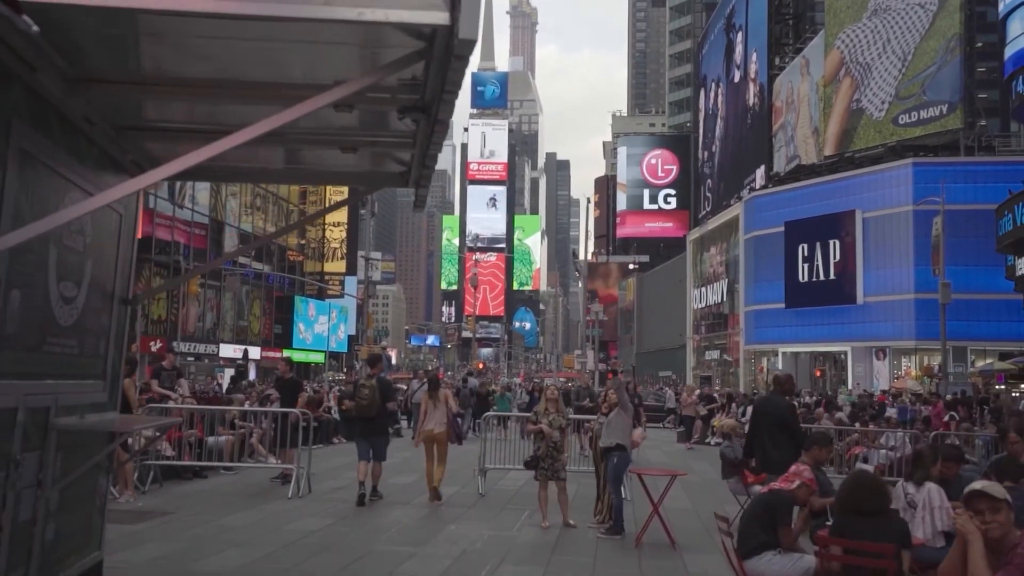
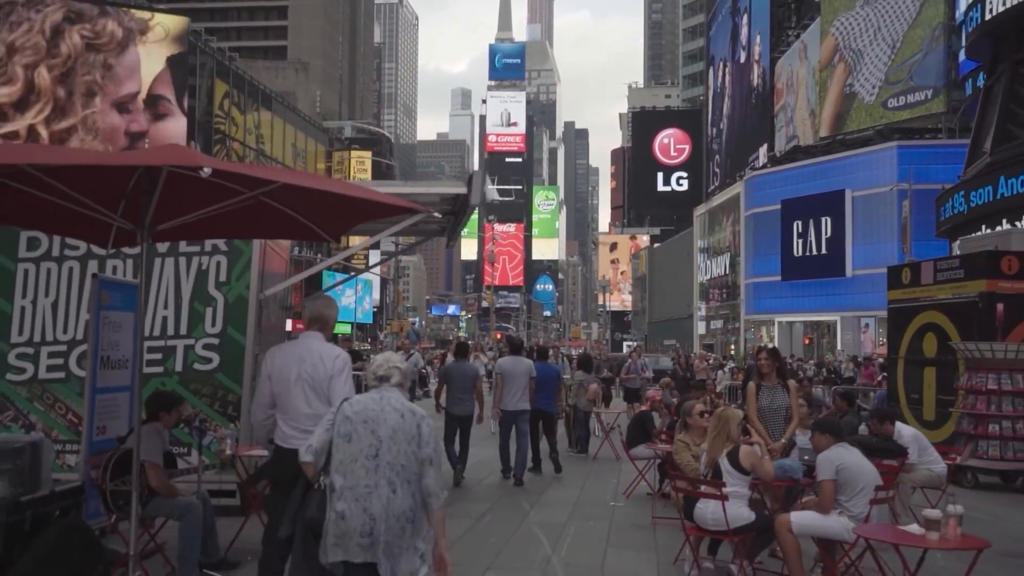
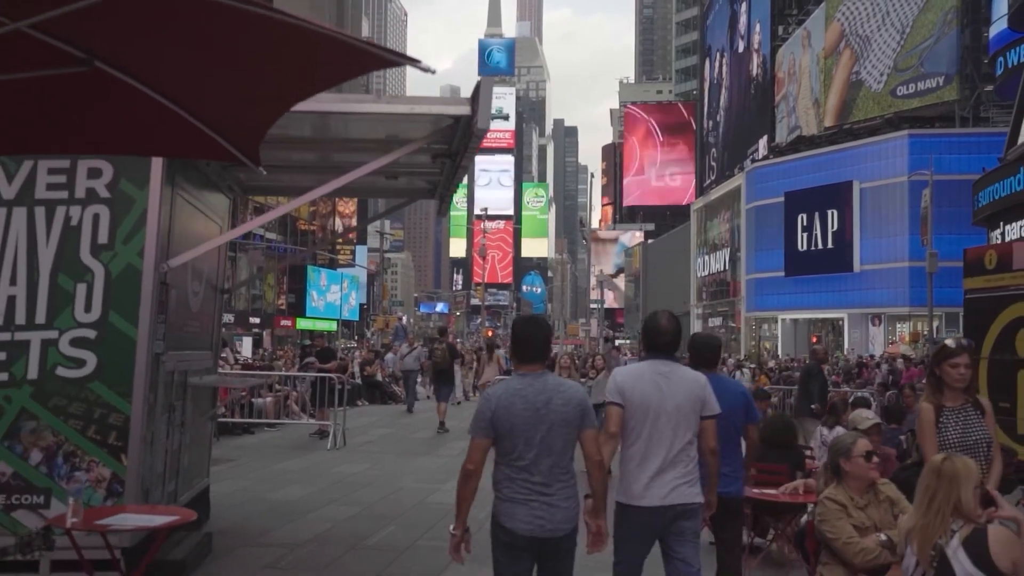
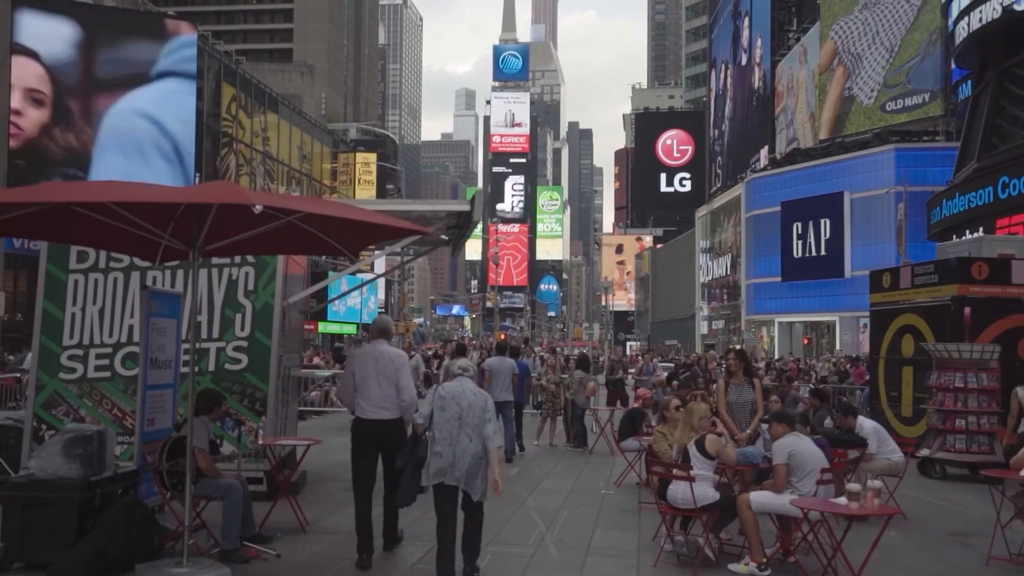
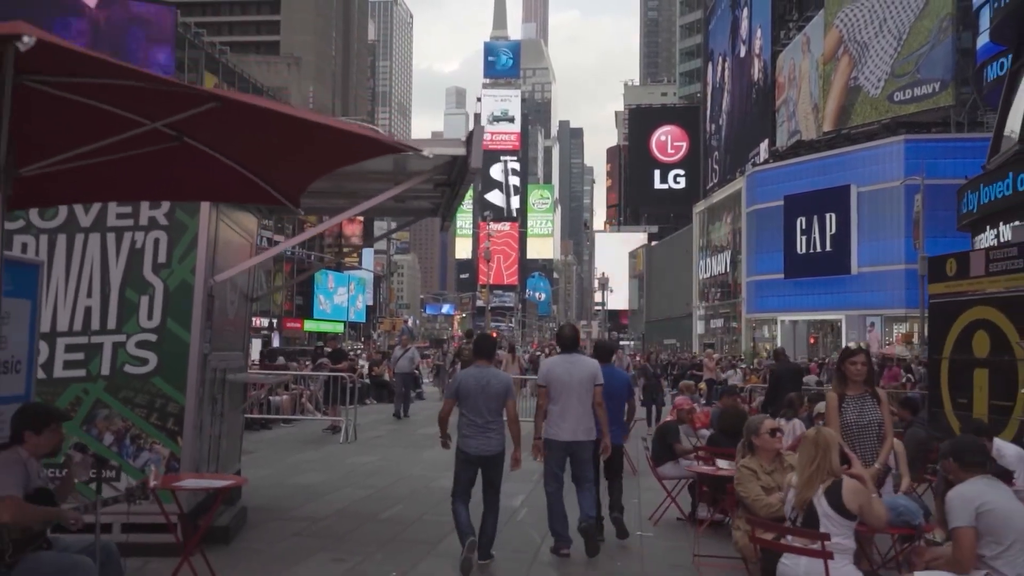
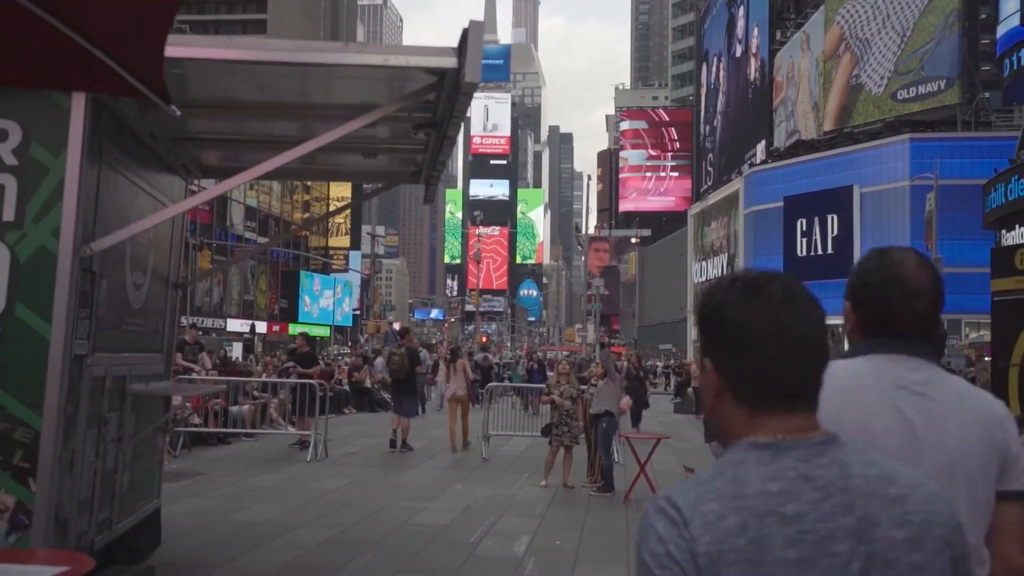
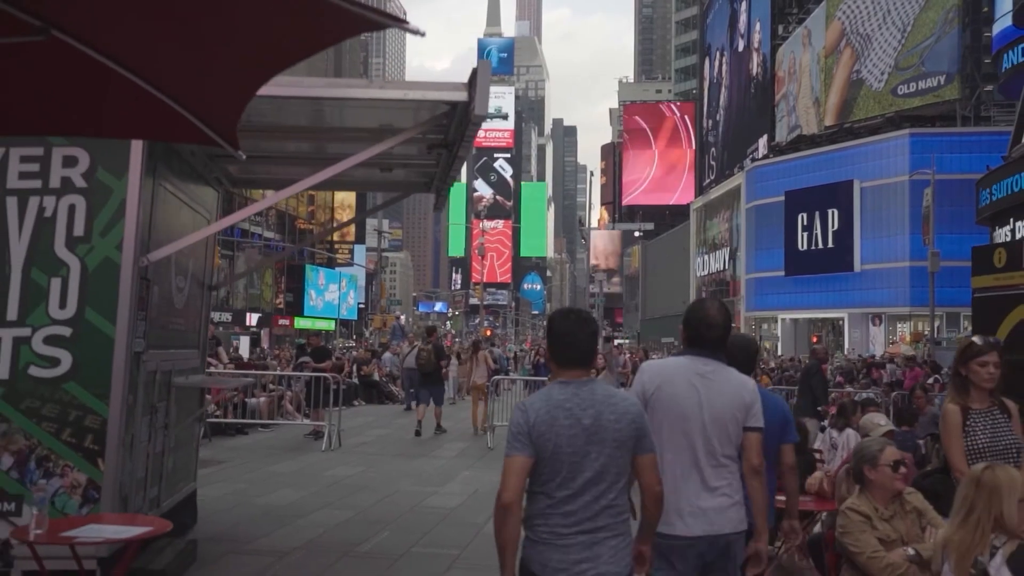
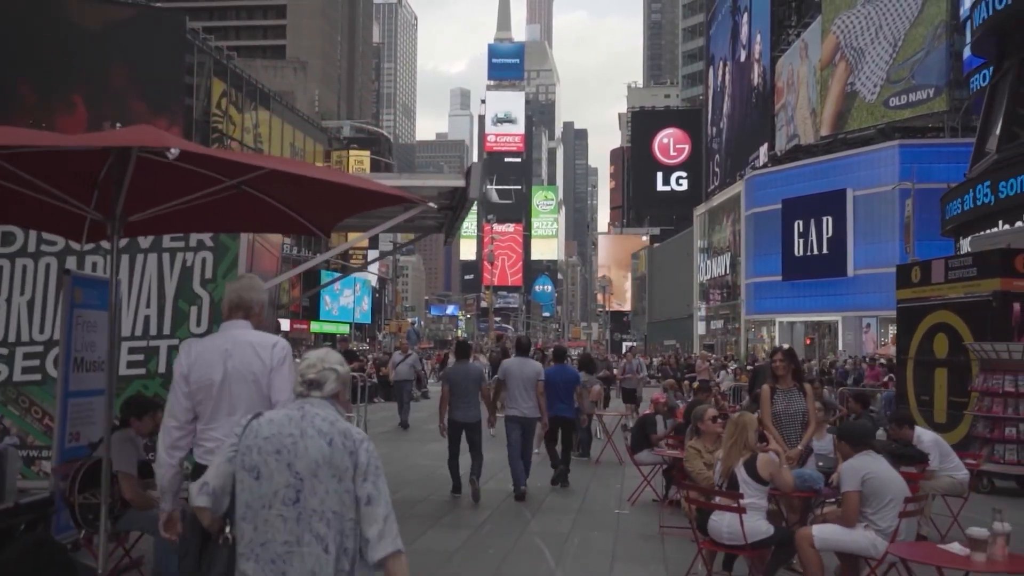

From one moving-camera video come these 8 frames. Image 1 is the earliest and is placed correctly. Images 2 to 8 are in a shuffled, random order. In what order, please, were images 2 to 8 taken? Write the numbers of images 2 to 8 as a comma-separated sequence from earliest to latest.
6, 7, 3, 5, 8, 2, 4
